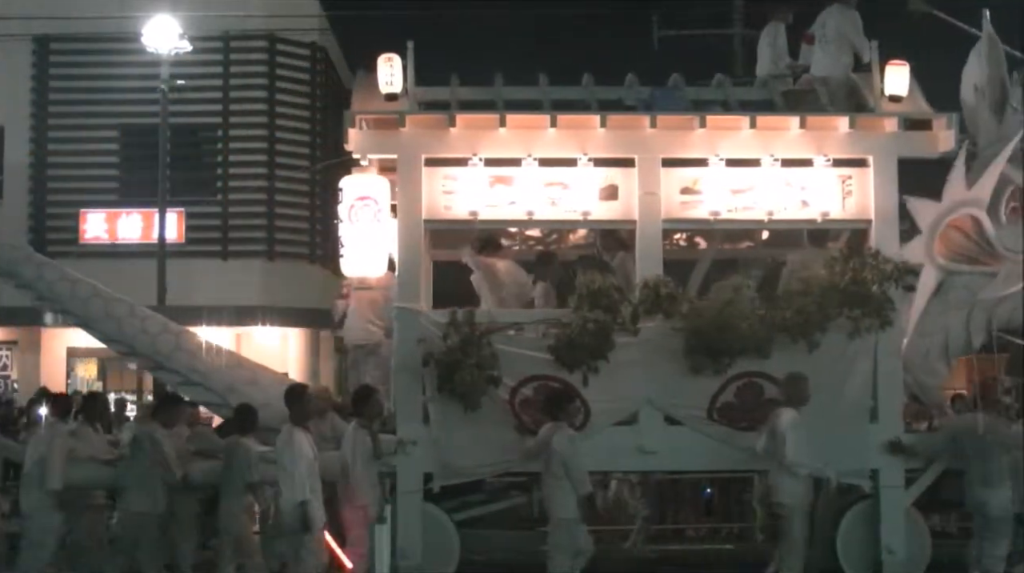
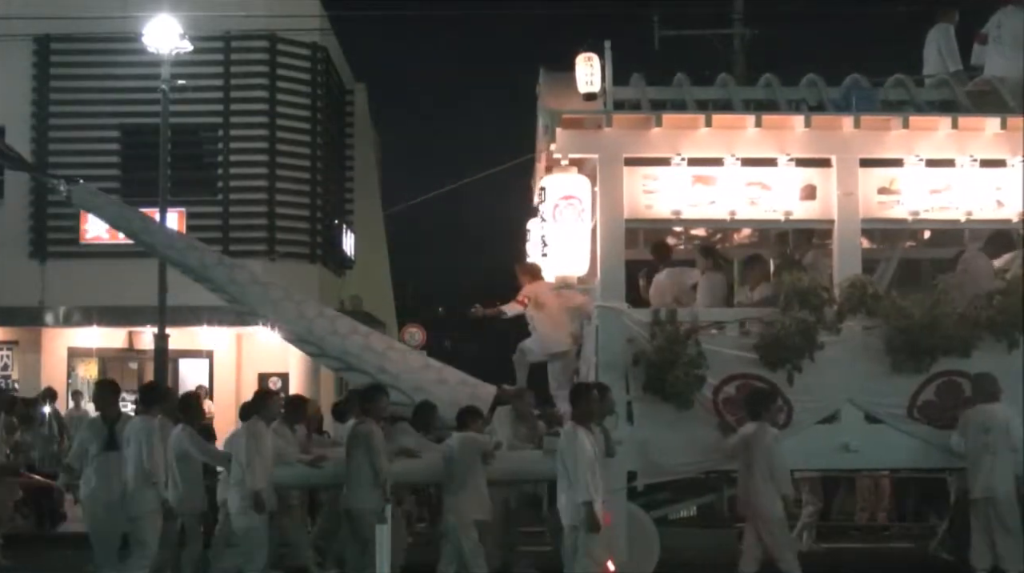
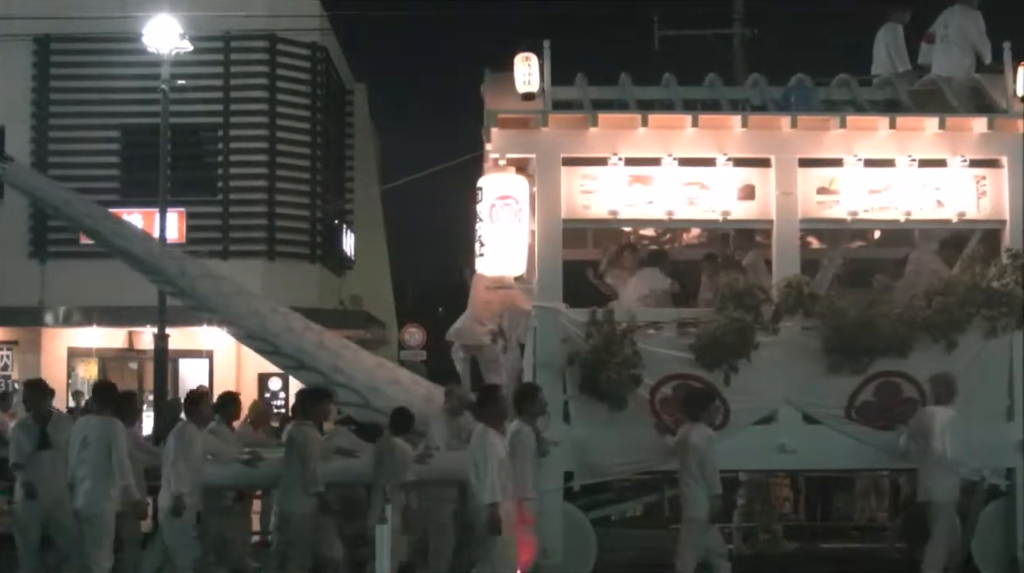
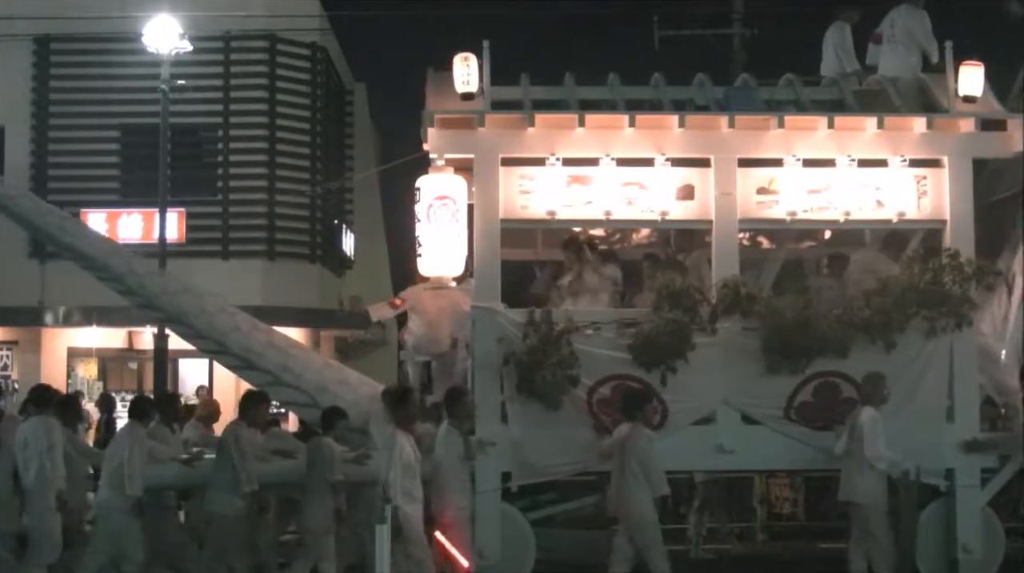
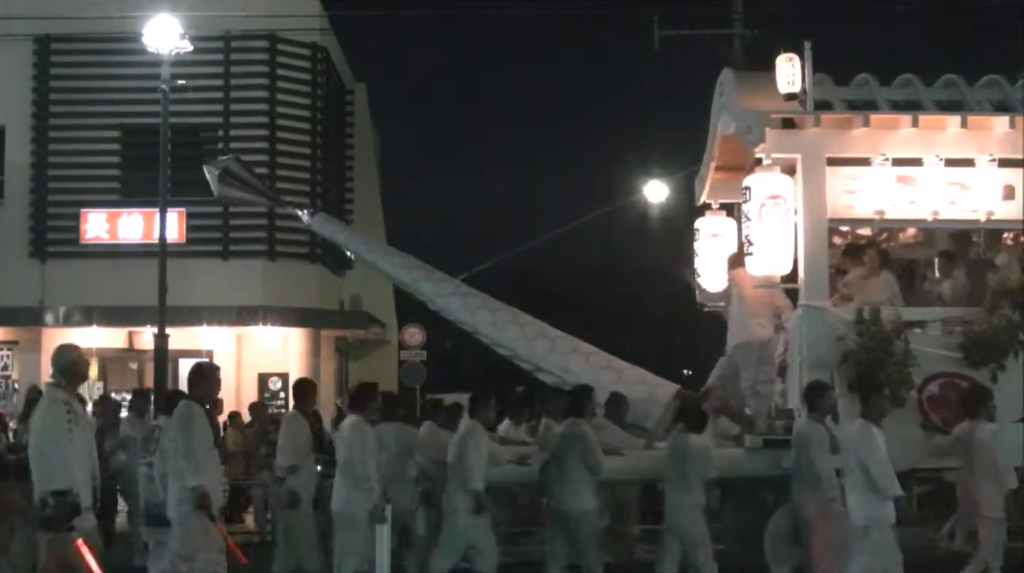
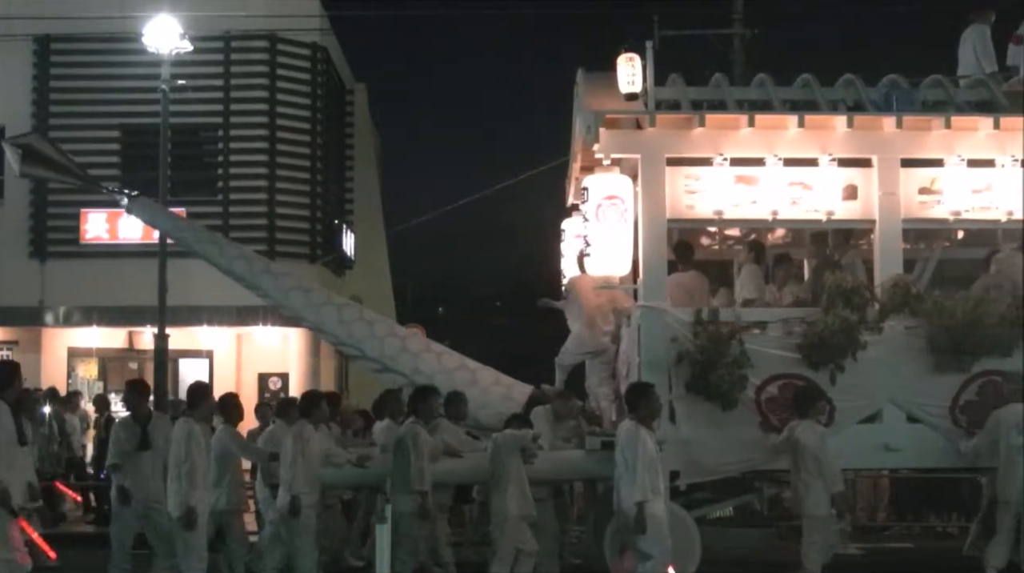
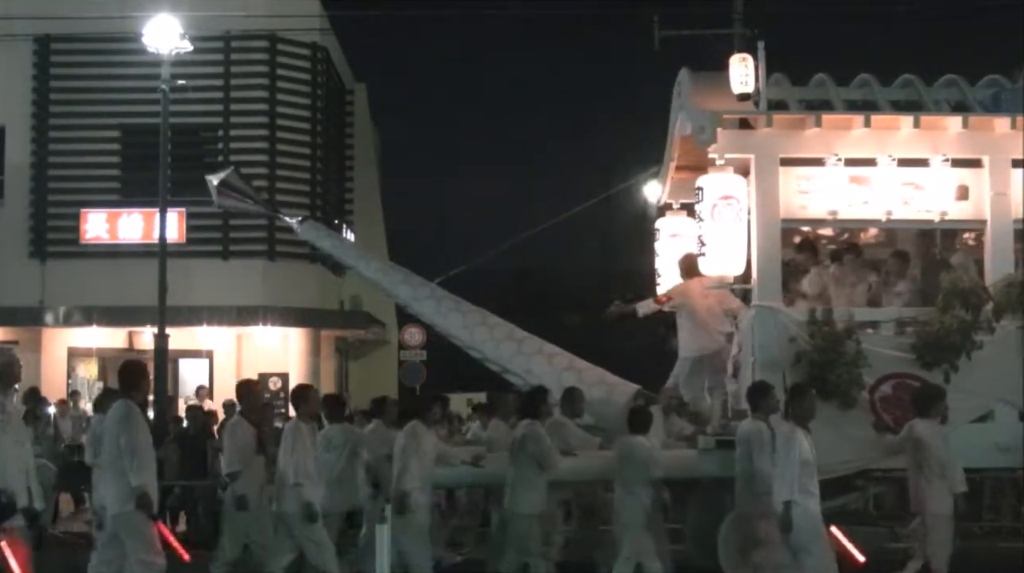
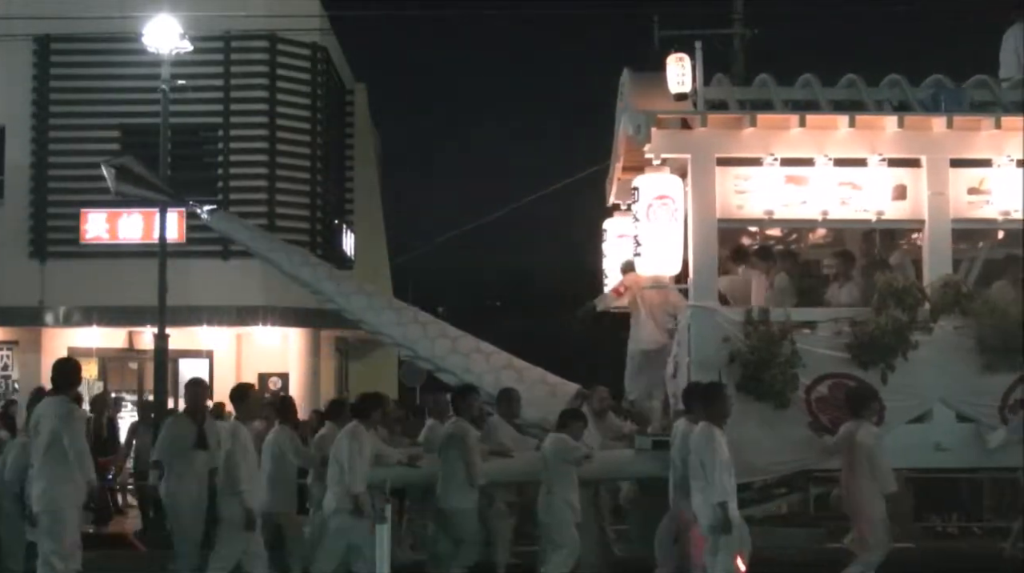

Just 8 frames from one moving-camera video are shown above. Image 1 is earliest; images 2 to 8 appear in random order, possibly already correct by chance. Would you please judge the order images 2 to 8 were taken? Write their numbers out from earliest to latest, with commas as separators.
4, 3, 2, 6, 8, 7, 5
